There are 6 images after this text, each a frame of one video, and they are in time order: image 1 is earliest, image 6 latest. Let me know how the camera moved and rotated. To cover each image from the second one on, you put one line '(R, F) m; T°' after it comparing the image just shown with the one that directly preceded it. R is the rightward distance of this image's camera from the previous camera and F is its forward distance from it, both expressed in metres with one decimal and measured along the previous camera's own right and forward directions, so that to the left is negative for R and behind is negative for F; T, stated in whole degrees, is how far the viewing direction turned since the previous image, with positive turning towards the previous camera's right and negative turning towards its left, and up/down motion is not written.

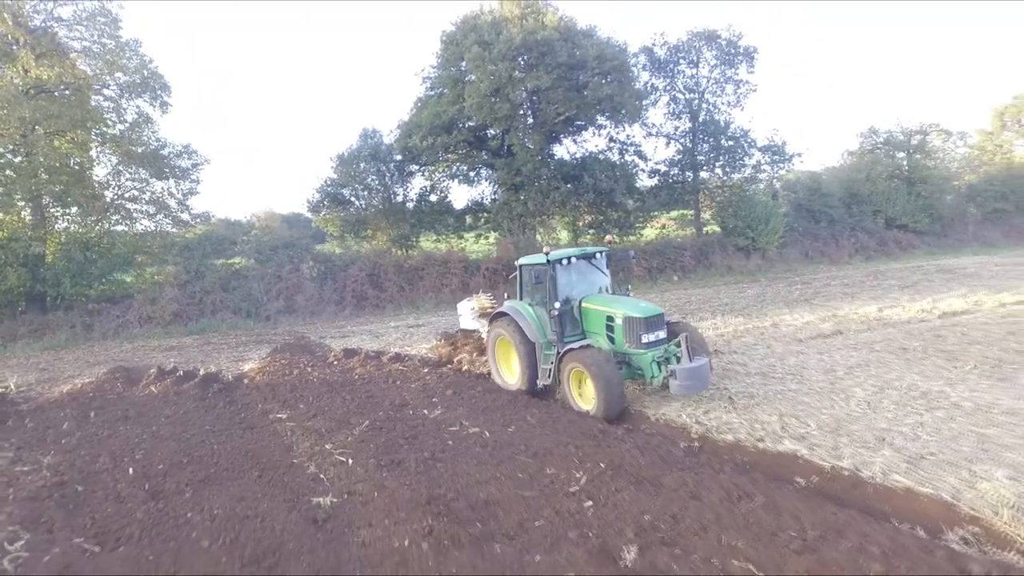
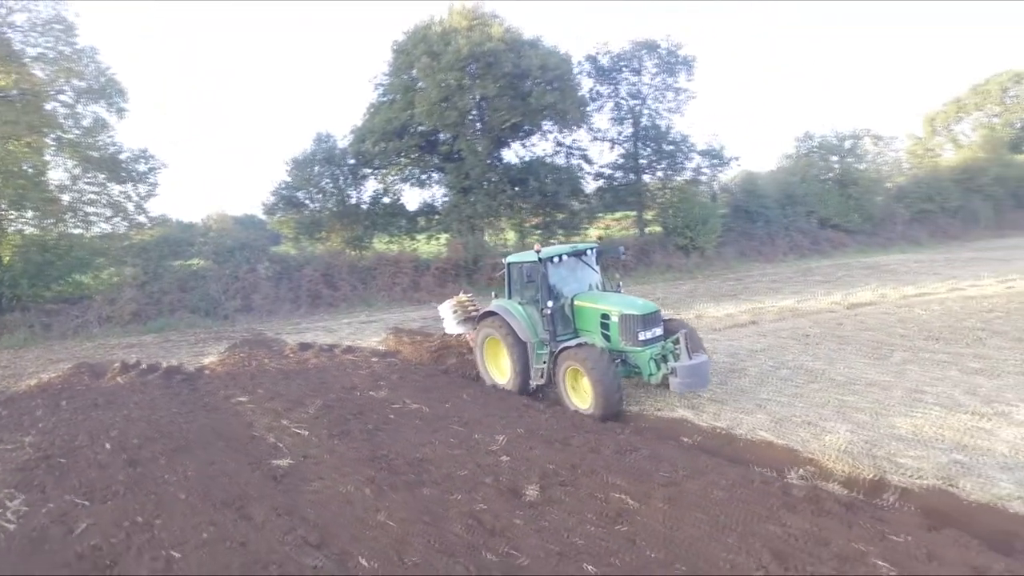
(+0.2, -0.9) m; +3°
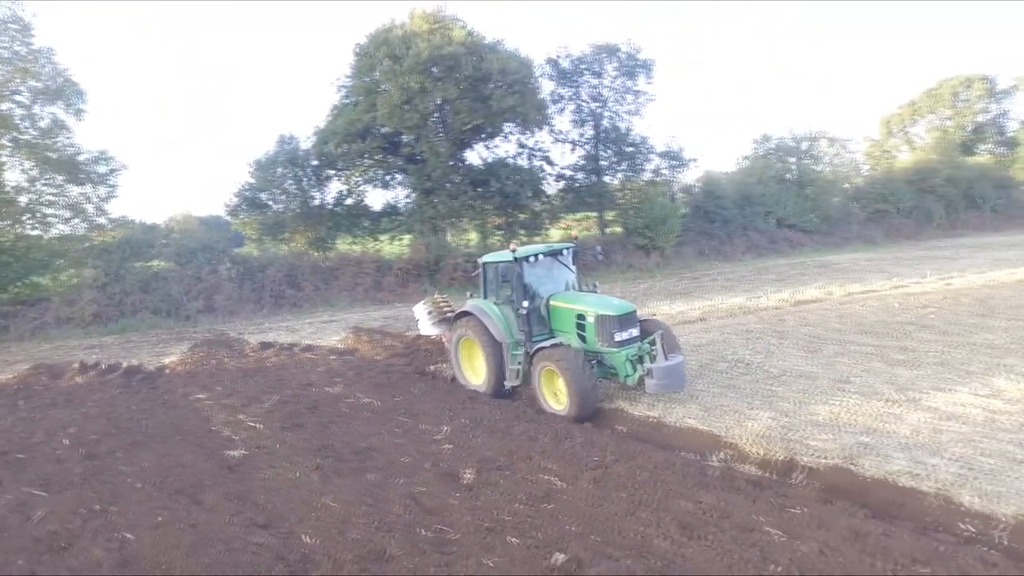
(+0.2, -0.3) m; +2°
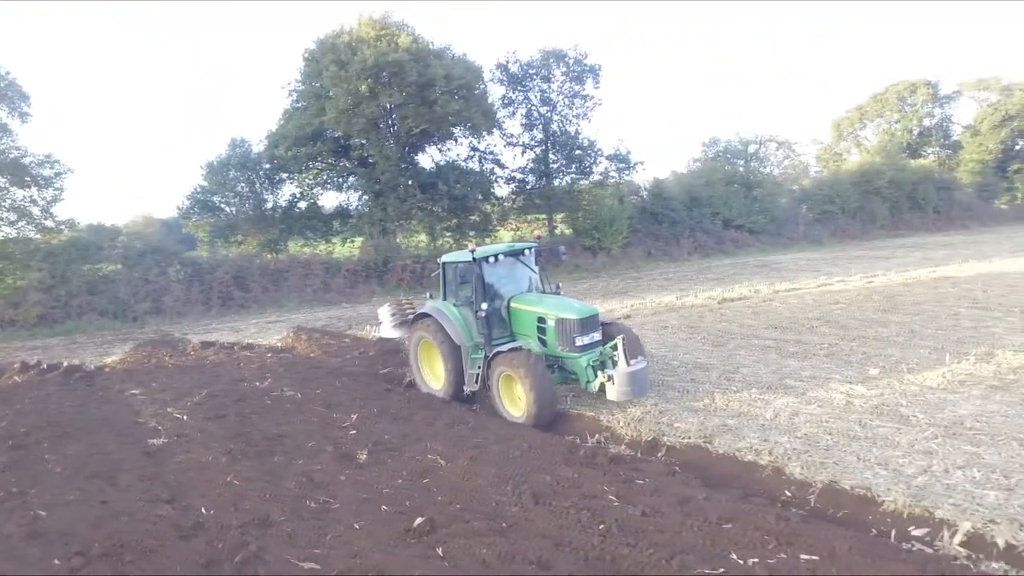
(+0.5, -0.5) m; +2°
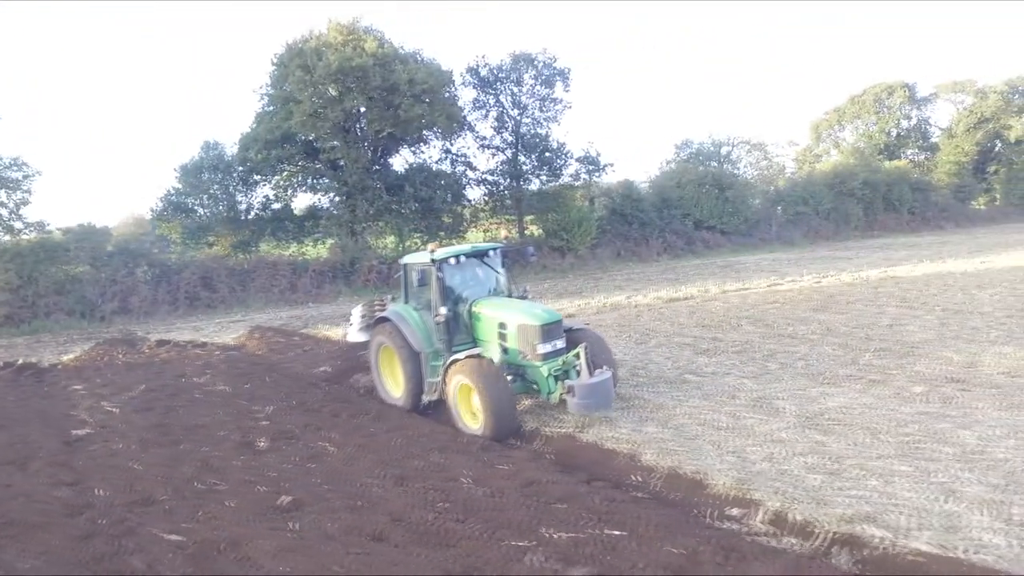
(+0.7, -0.4) m; 0°
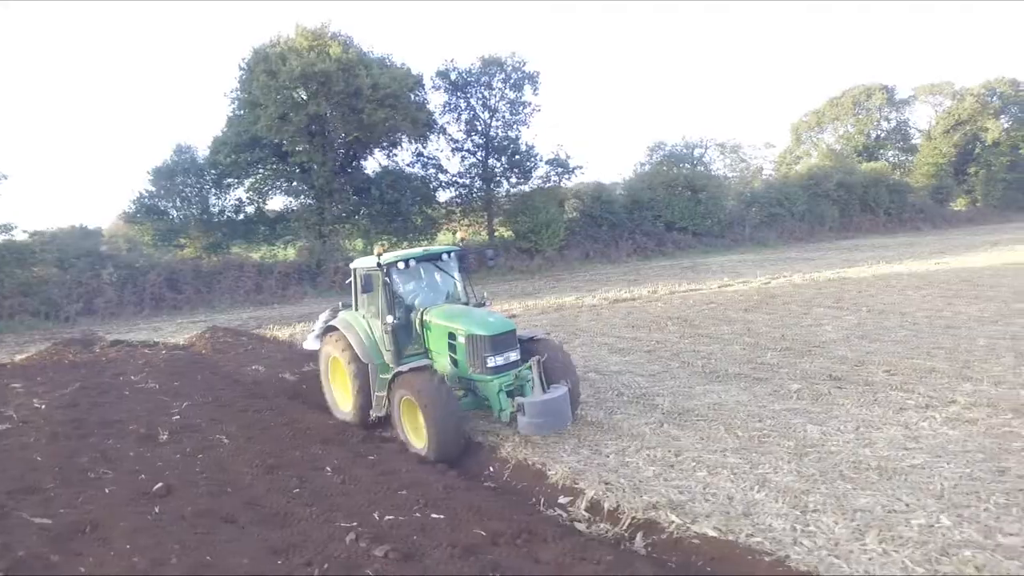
(+0.8, -0.4) m; 0°
